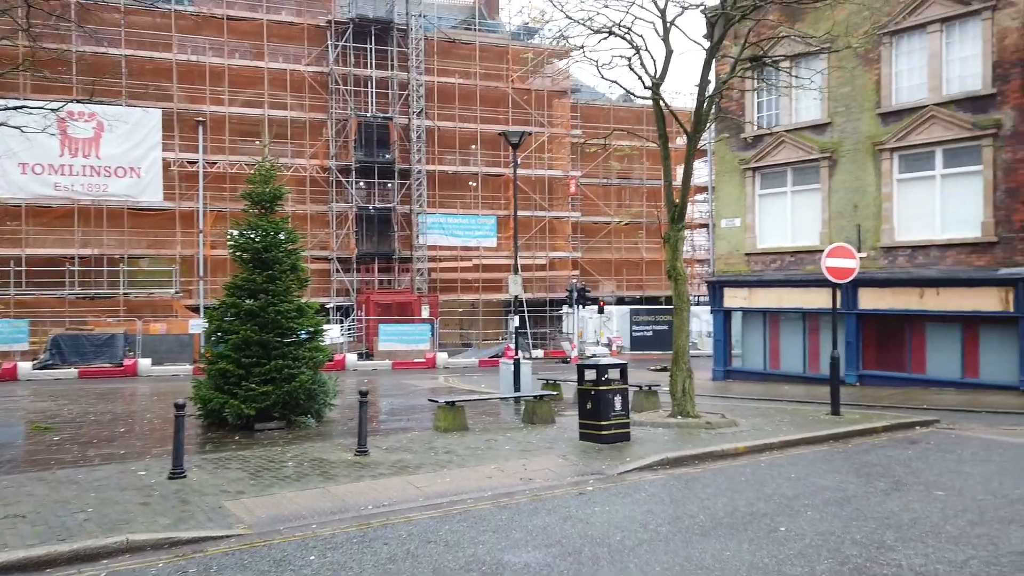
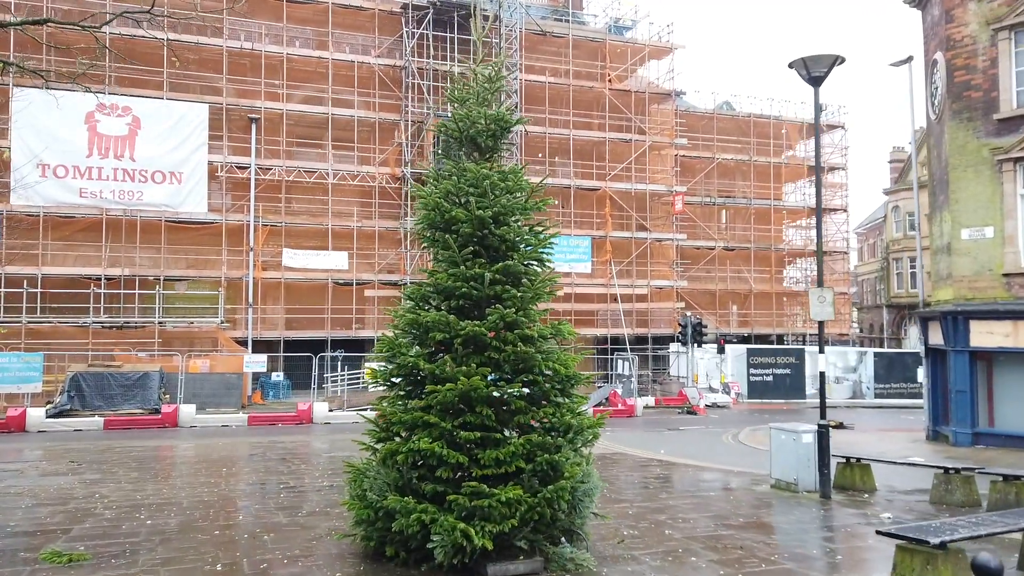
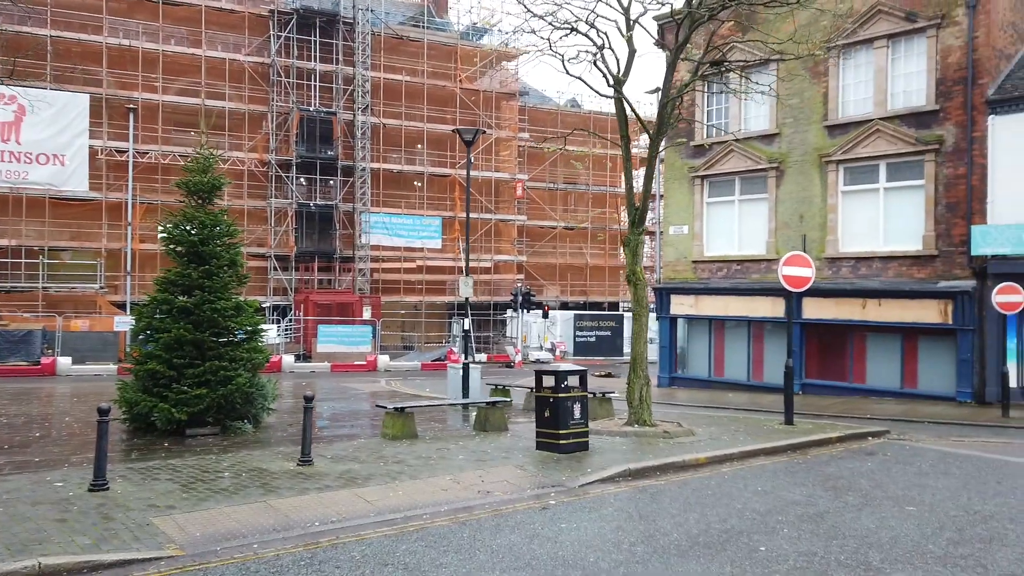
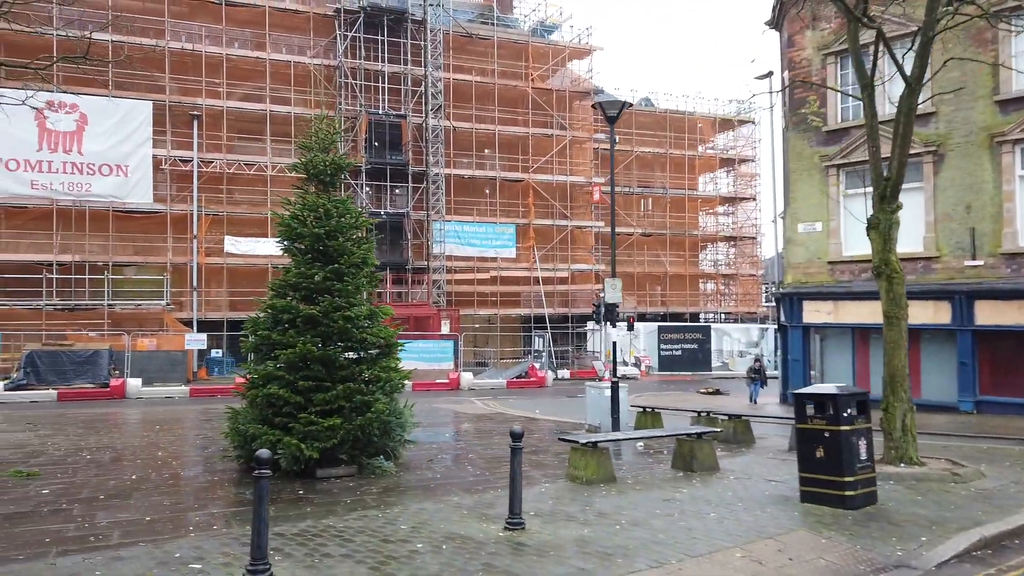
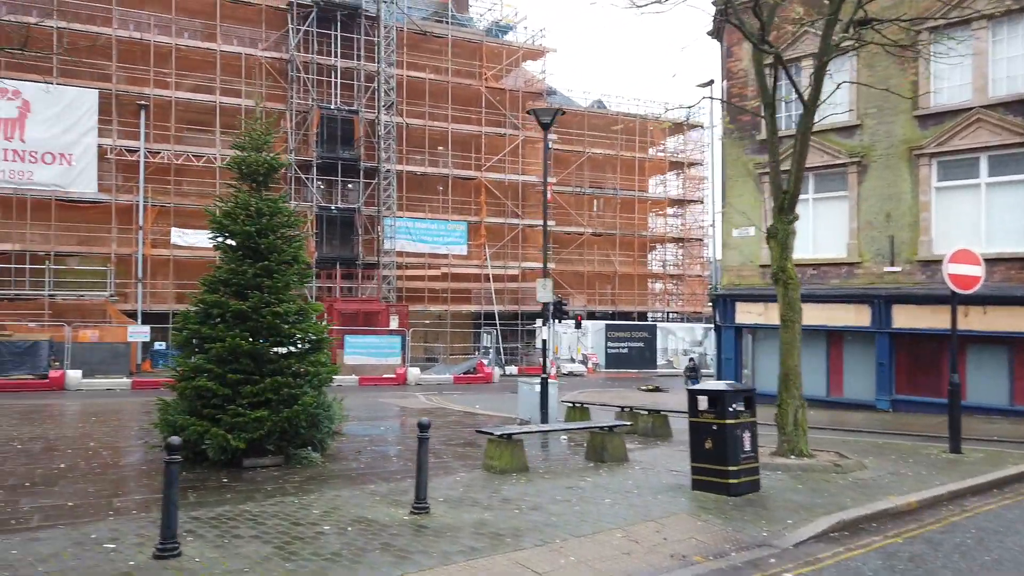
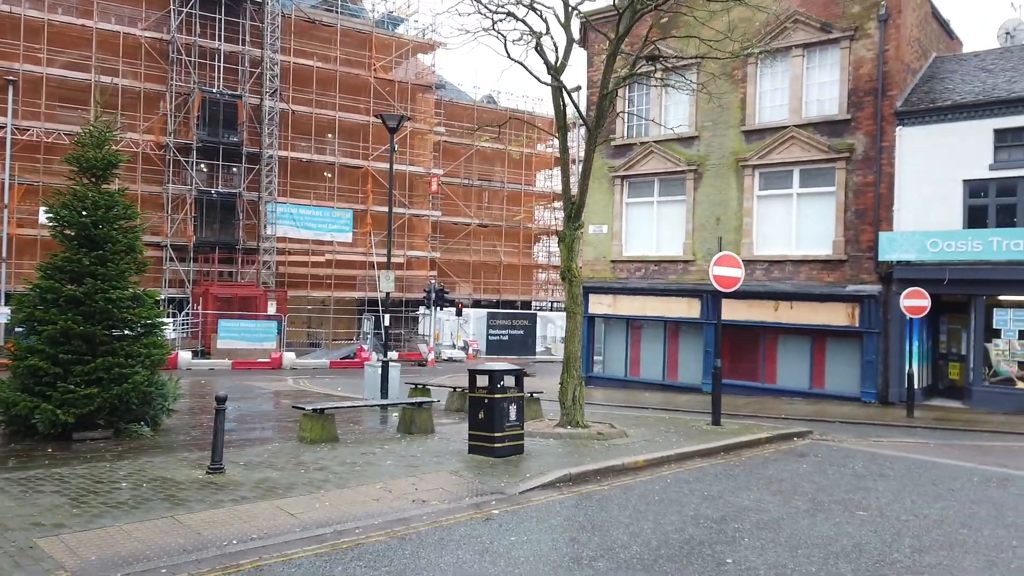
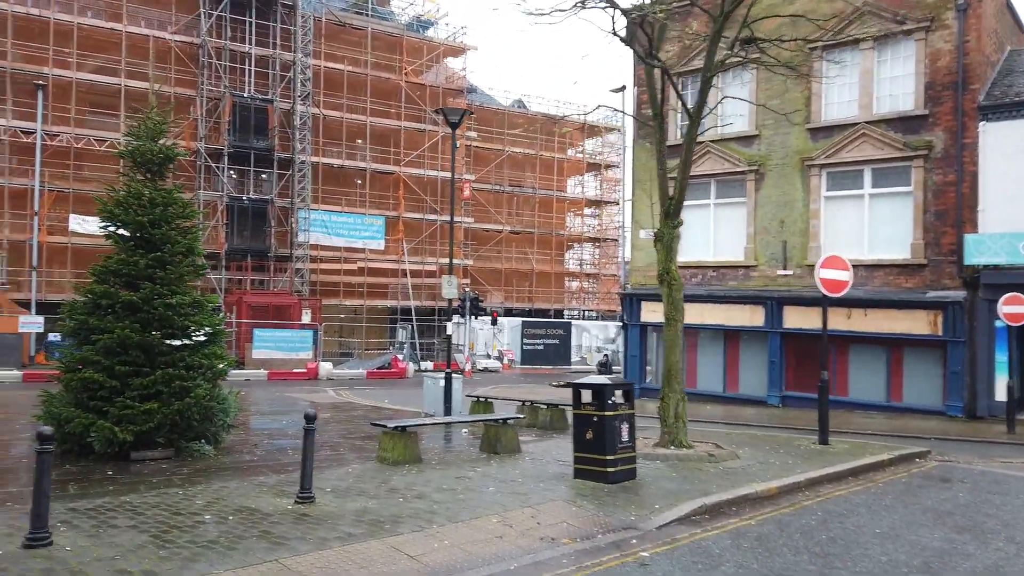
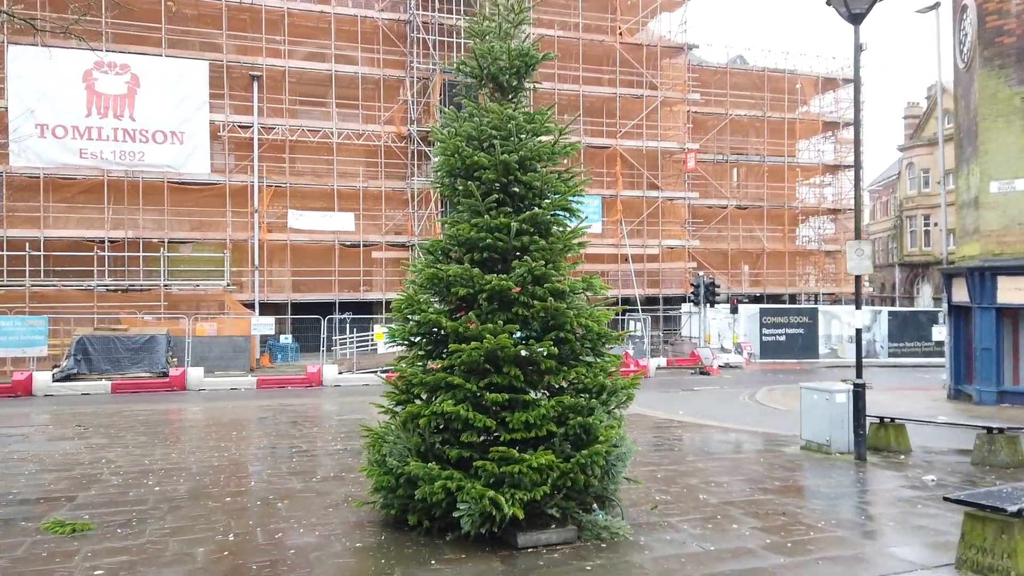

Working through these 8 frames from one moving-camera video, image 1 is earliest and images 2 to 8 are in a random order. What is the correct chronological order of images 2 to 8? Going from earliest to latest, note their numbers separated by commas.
3, 6, 7, 5, 4, 2, 8
